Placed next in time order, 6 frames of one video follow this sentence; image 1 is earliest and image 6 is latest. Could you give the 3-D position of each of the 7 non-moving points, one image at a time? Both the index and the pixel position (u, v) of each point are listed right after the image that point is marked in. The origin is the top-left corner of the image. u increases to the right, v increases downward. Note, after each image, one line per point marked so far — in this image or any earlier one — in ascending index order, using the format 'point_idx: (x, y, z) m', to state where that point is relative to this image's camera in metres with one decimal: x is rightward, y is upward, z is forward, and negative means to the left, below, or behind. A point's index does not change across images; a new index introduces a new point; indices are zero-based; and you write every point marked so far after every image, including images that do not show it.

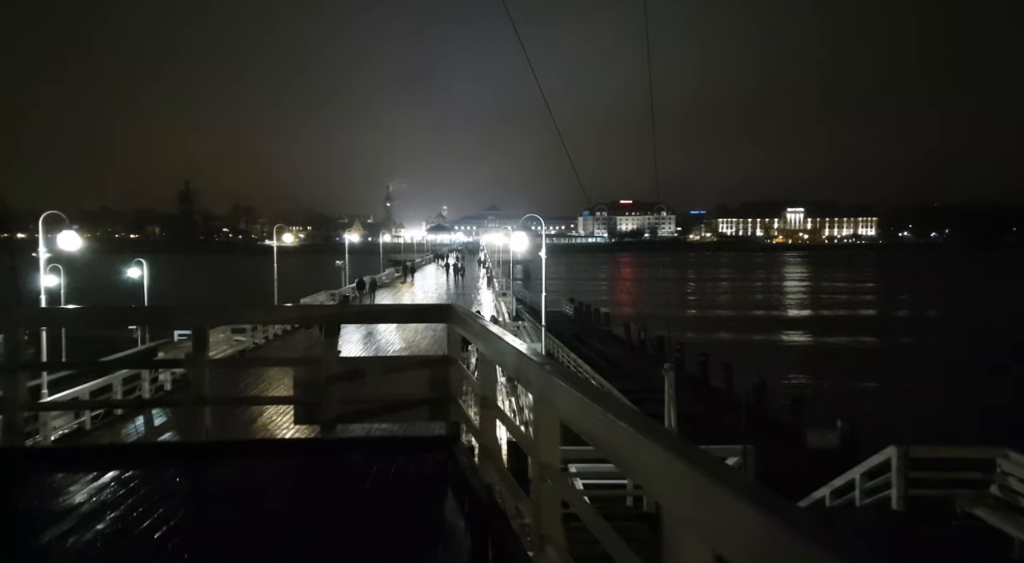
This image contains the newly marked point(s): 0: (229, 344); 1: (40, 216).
0: (-6.6, -1.6, +14.9) m
1: (-9.6, +1.3, +13.2) m
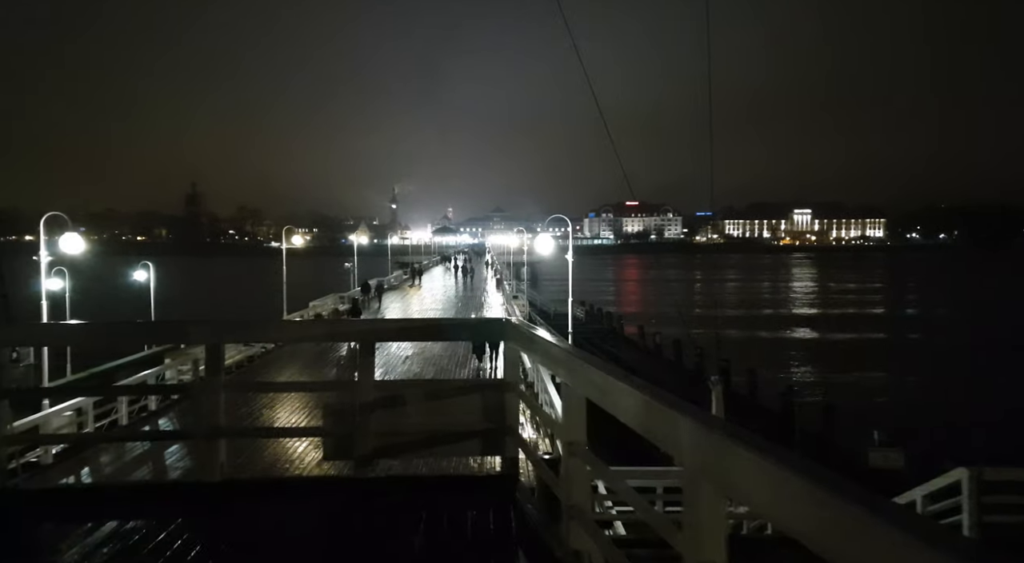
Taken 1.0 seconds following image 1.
0: (-6.2, -1.6, +14.6) m
1: (-9.3, +1.2, +12.9) m
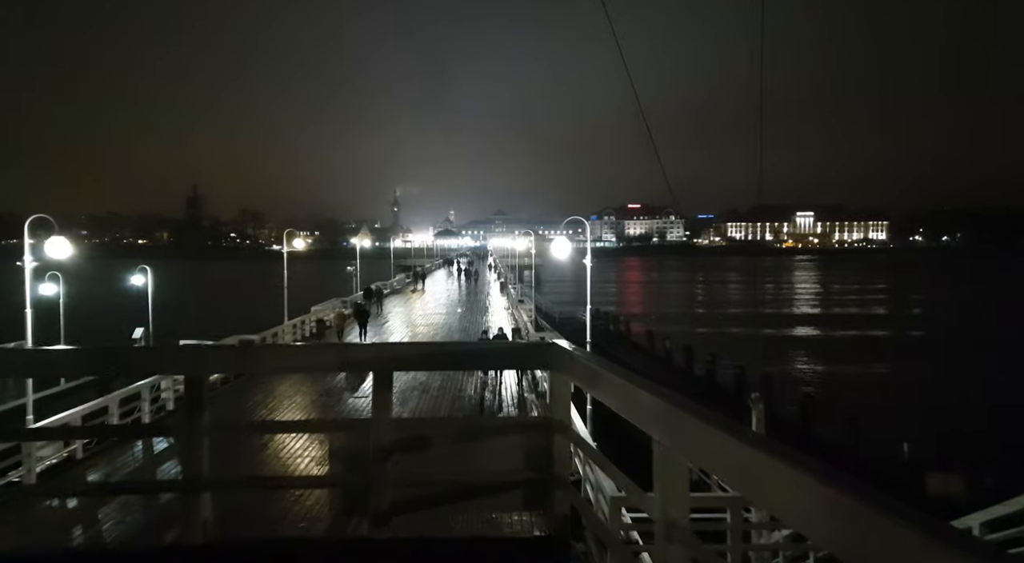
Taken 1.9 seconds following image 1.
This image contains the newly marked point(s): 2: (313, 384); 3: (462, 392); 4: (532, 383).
0: (-6.0, -1.7, +14.1) m
1: (-9.1, +1.1, +12.5) m
2: (-4.0, -2.1, +13.2) m
3: (-1.0, -2.0, +12.3) m
4: (+0.3, -2.0, +12.4) m
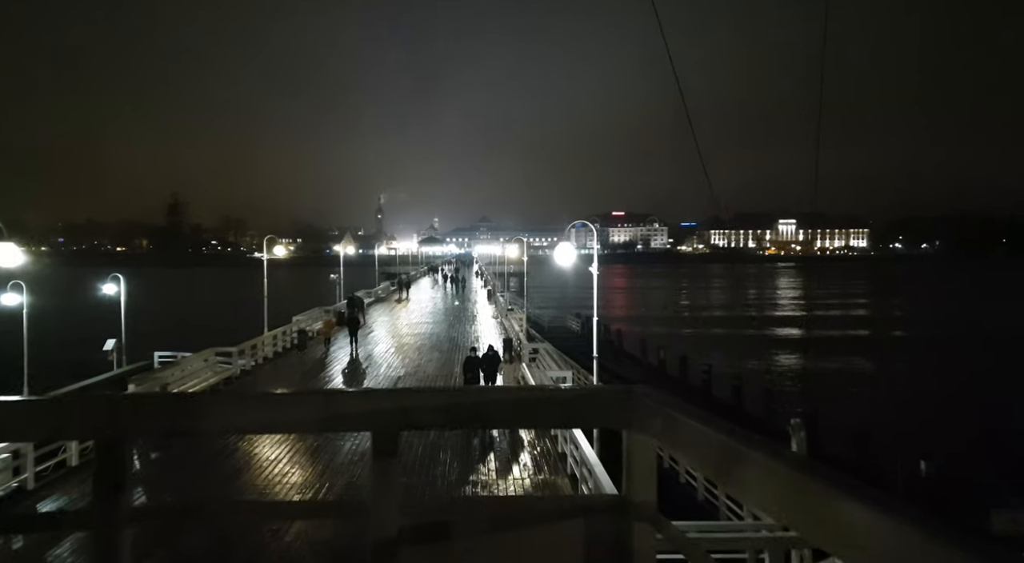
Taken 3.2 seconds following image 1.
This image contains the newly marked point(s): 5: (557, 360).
0: (-6.2, -1.9, +13.3) m
1: (-9.2, +1.0, +11.7) m
2: (-4.1, -2.3, +12.5) m
3: (-1.1, -2.1, +11.7) m
4: (+0.2, -2.1, +11.8) m
5: (+1.0, -1.8, +14.3) m
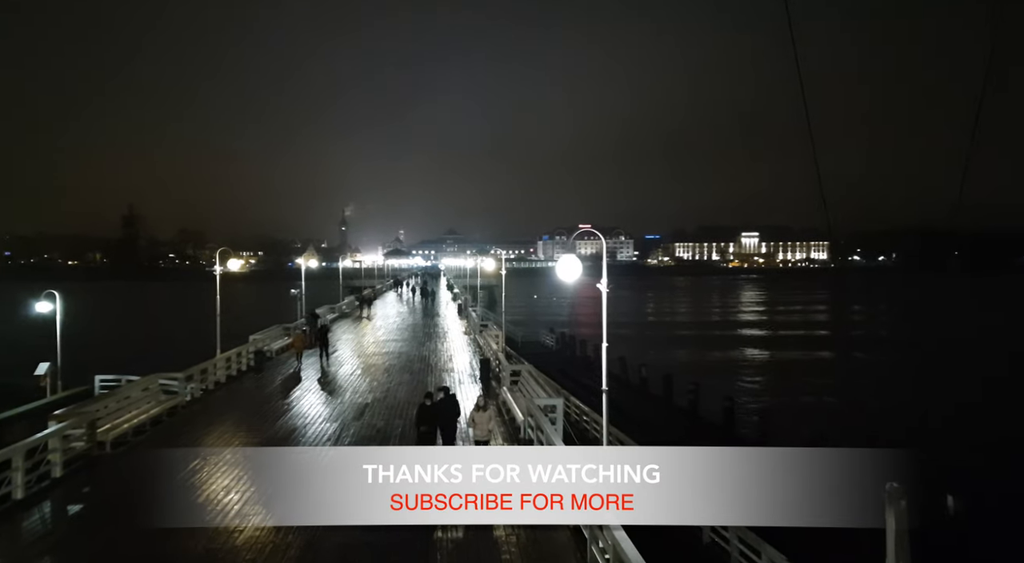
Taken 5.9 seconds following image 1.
0: (-6.6, -2.3, +11.9) m
1: (-9.5, +0.7, +10.1) m
2: (-4.5, -2.6, +11.2) m
3: (-1.4, -2.4, +10.5) m
4: (-0.1, -2.4, +10.7) m
5: (+0.6, -2.1, +13.2) m
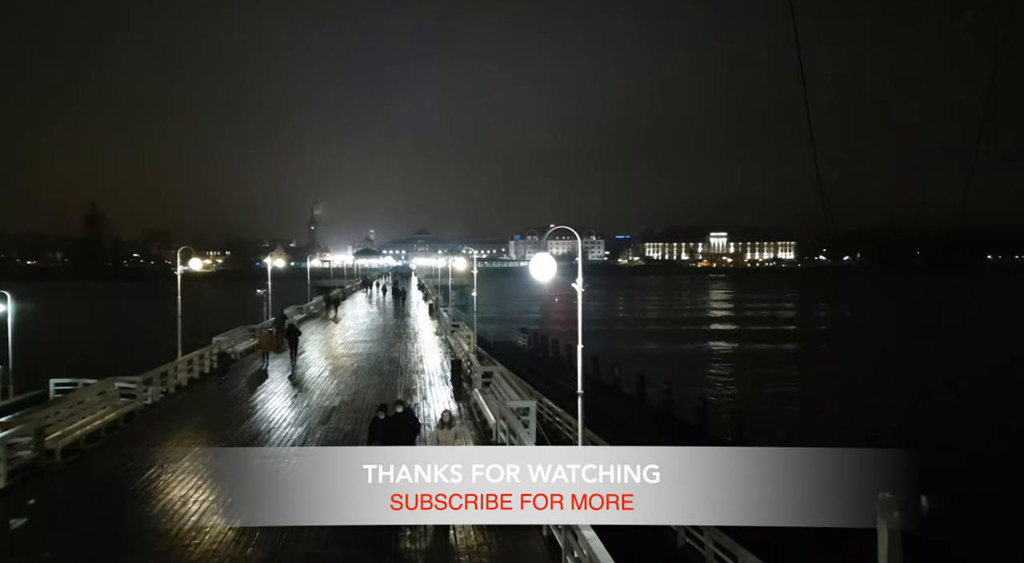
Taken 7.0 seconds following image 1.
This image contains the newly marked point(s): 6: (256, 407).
0: (-7.1, -2.2, +11.4) m
1: (-9.9, +0.7, +9.5) m
2: (-4.9, -2.6, +10.8) m
3: (-1.8, -2.4, +10.2) m
4: (-0.5, -2.4, +10.5) m
5: (0.0, -2.1, +13.1) m
6: (-5.2, -2.5, +13.2) m
